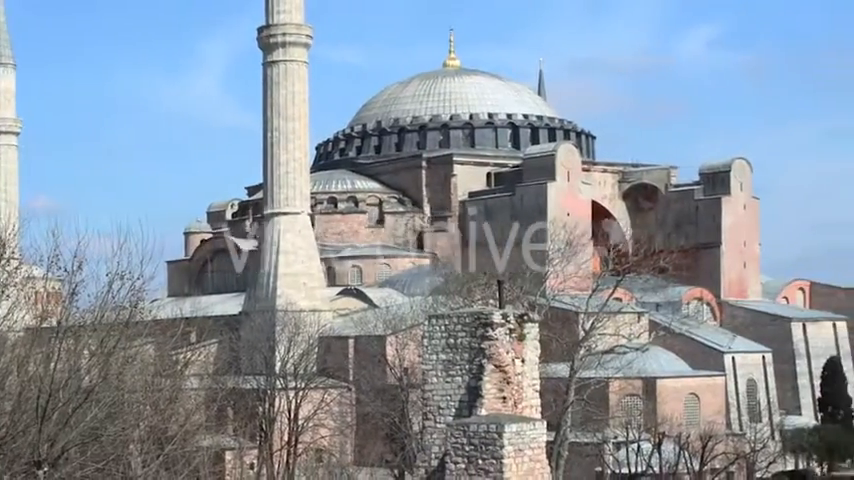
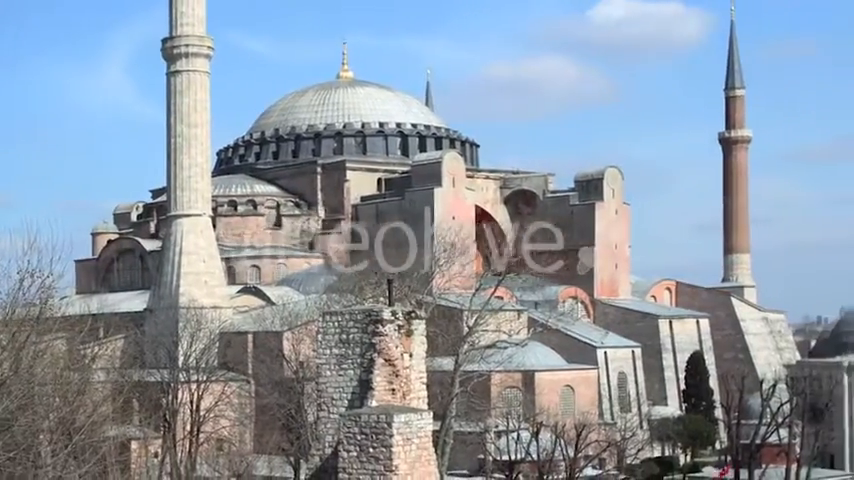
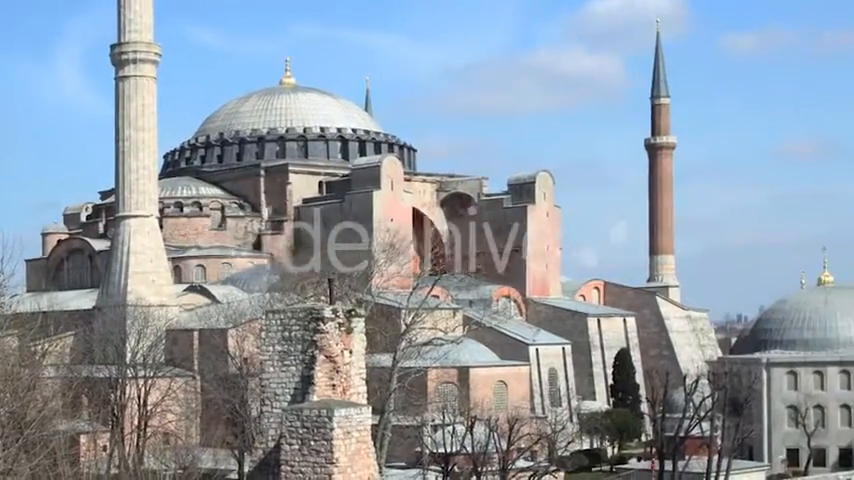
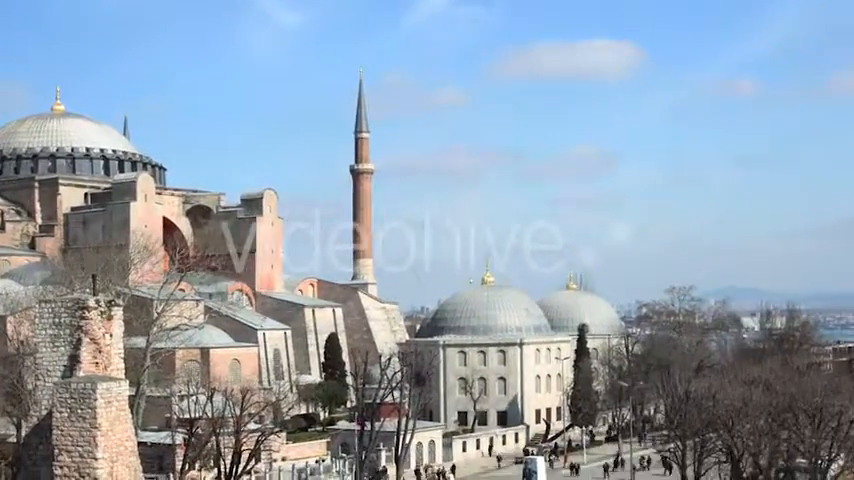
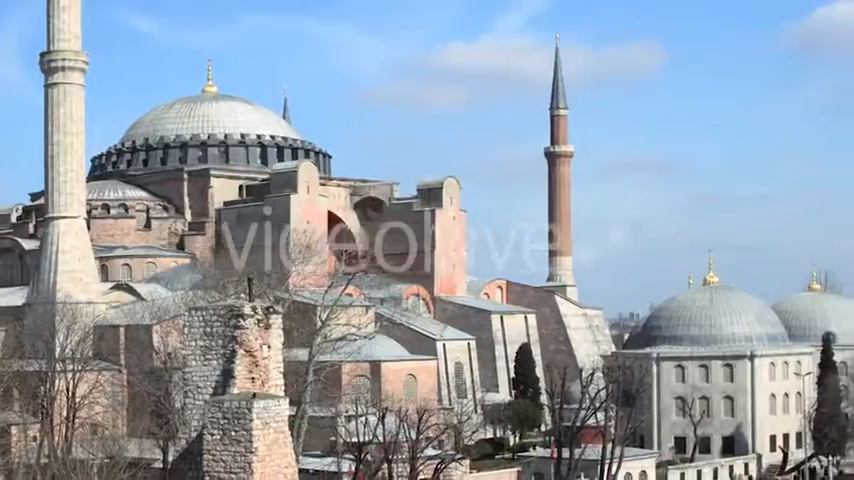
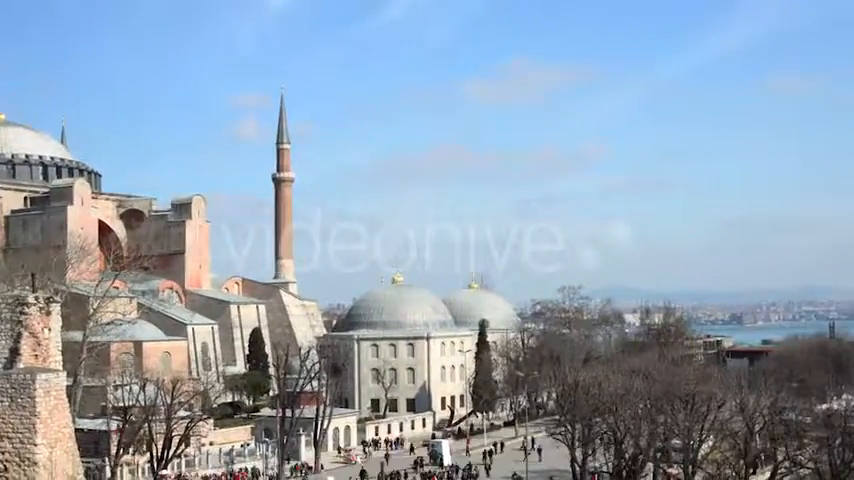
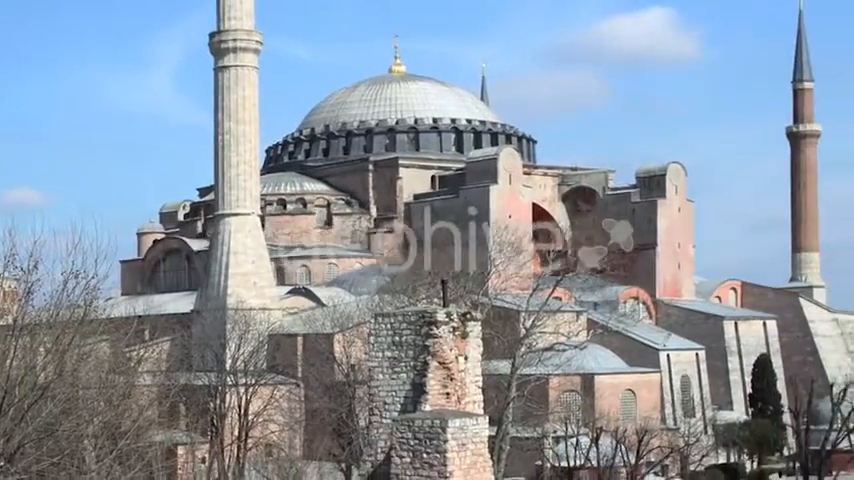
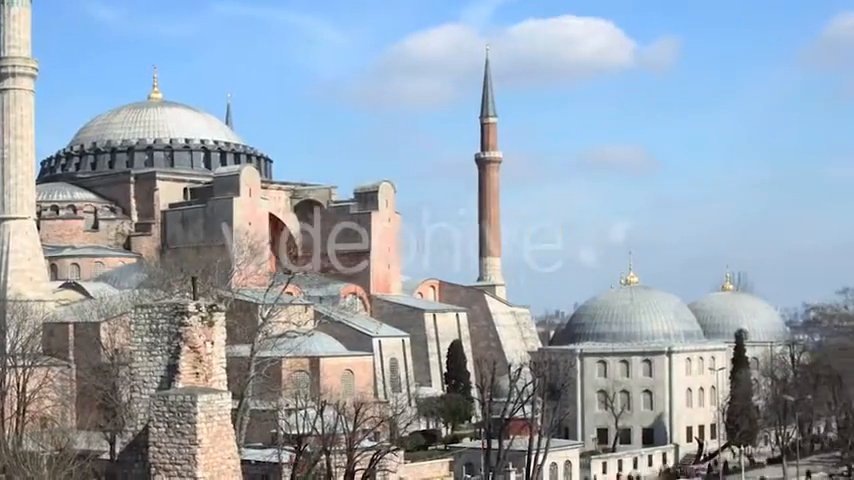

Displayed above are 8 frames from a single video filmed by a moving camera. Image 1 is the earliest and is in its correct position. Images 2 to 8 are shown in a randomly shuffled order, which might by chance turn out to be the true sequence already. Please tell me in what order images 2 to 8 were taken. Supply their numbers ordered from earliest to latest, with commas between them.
7, 2, 3, 5, 8, 4, 6
